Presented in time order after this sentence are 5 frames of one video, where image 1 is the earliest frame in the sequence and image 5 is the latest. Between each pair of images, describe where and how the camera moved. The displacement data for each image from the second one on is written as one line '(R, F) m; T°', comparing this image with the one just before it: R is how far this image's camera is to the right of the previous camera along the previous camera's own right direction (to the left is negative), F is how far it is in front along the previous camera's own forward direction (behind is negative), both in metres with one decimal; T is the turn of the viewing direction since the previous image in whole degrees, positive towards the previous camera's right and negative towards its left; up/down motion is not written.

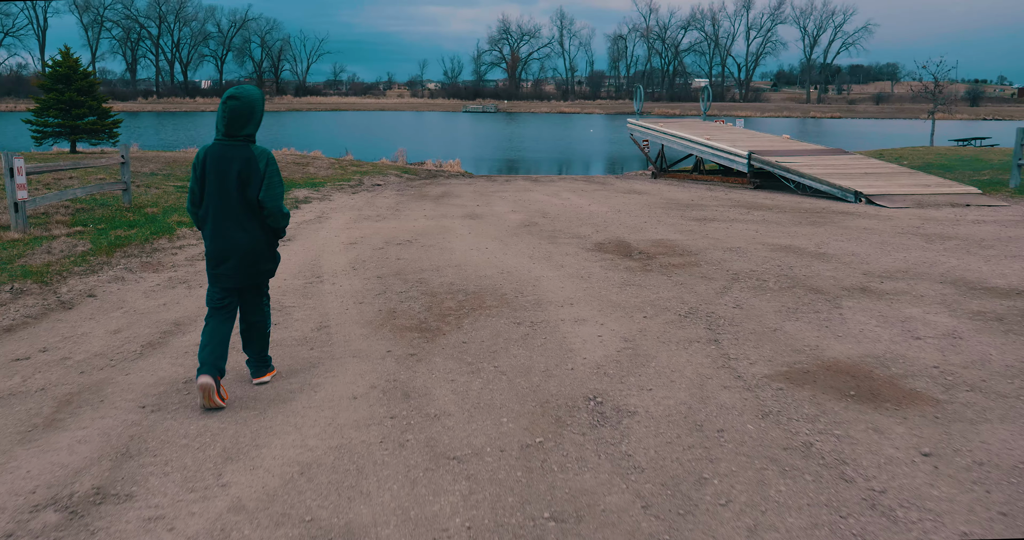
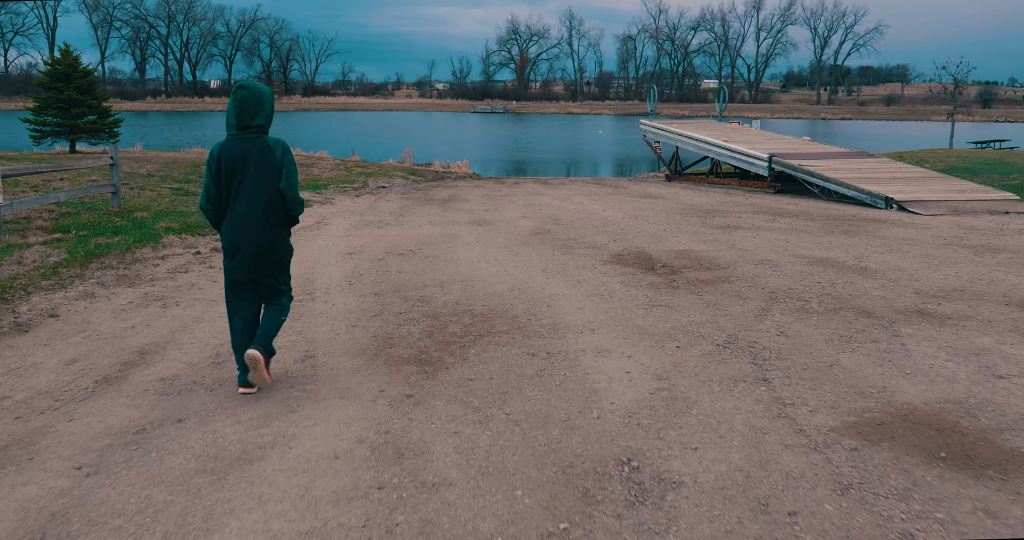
(0.0, +0.7) m; -1°
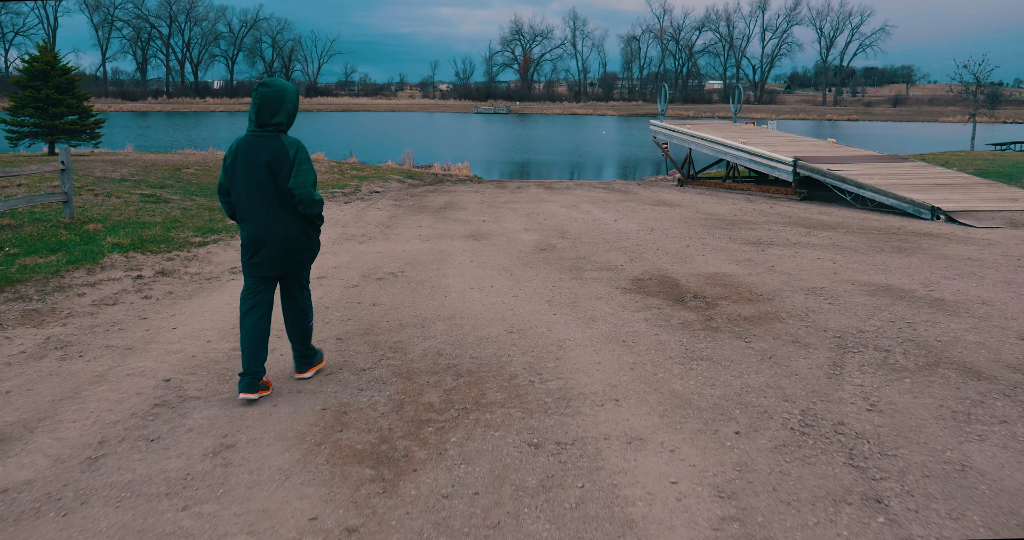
(0.0, +1.3) m; 0°
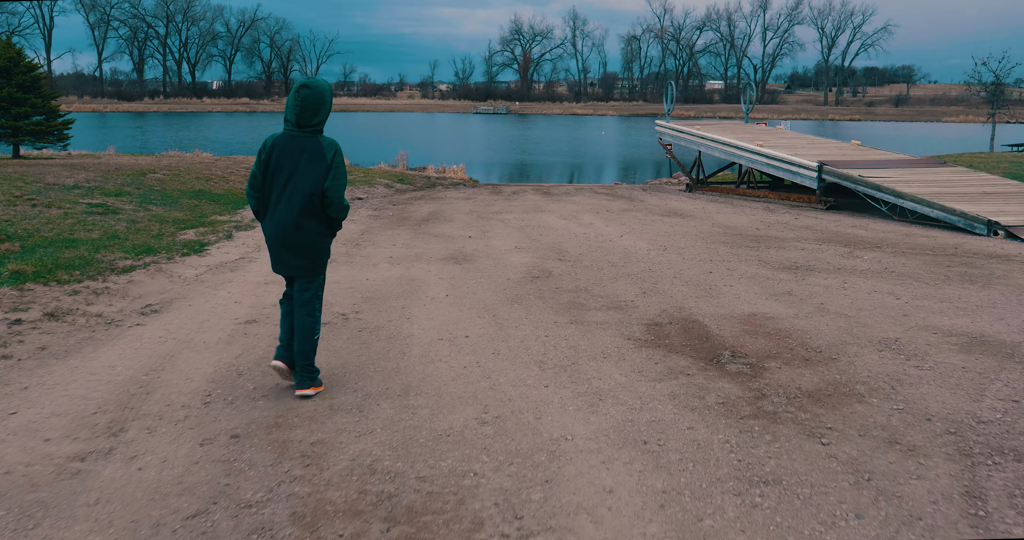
(+0.1, +1.5) m; 0°
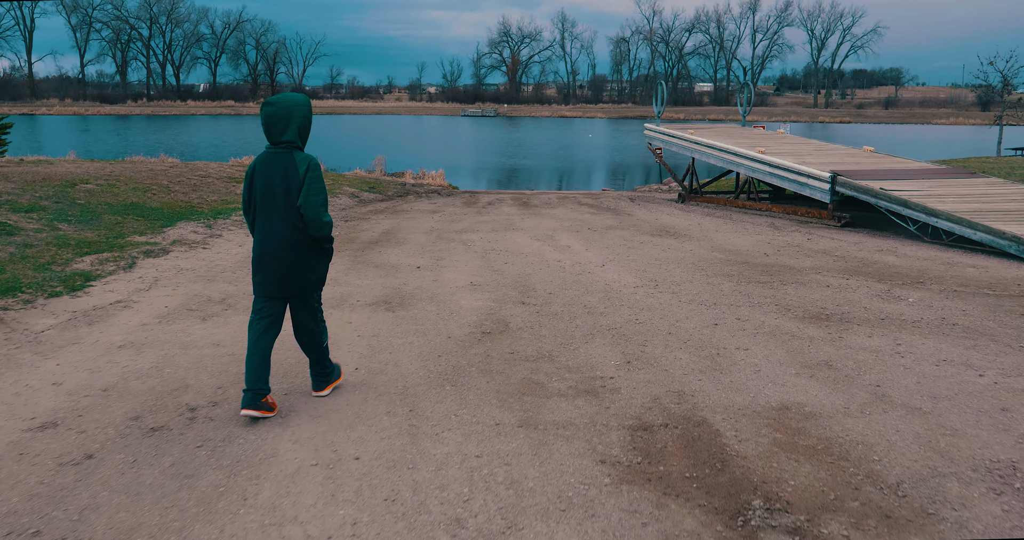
(+0.3, +1.8) m; +1°
